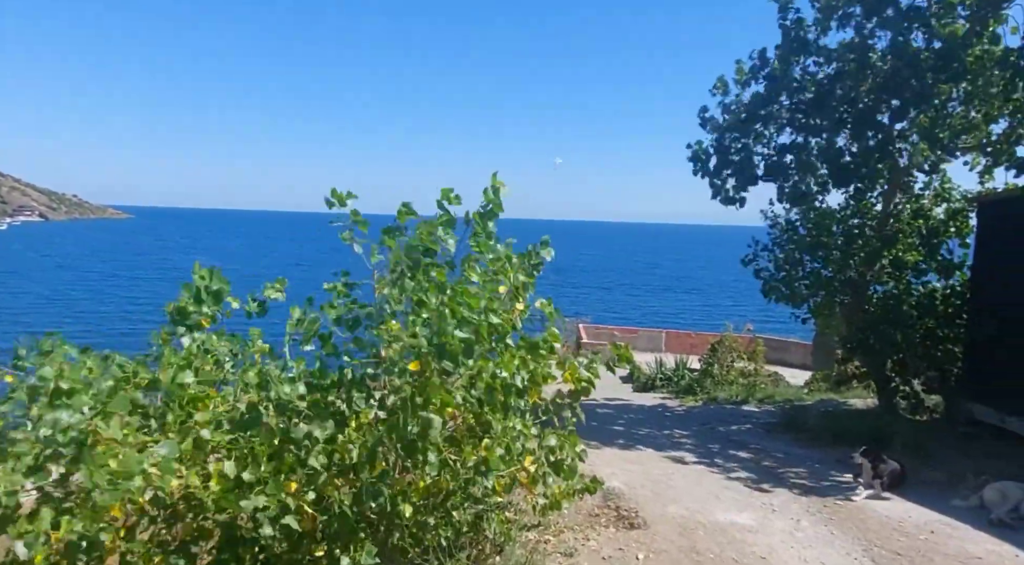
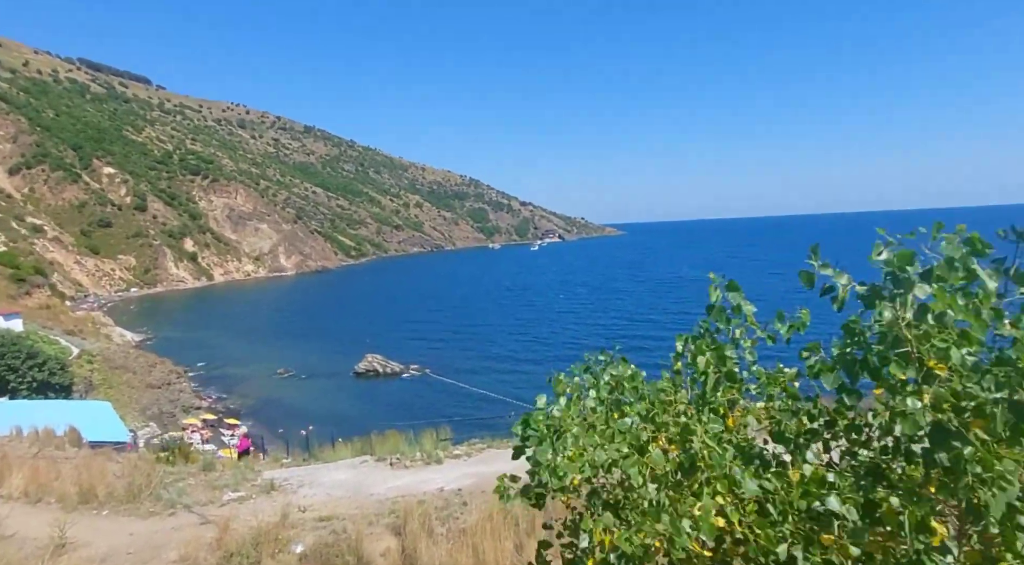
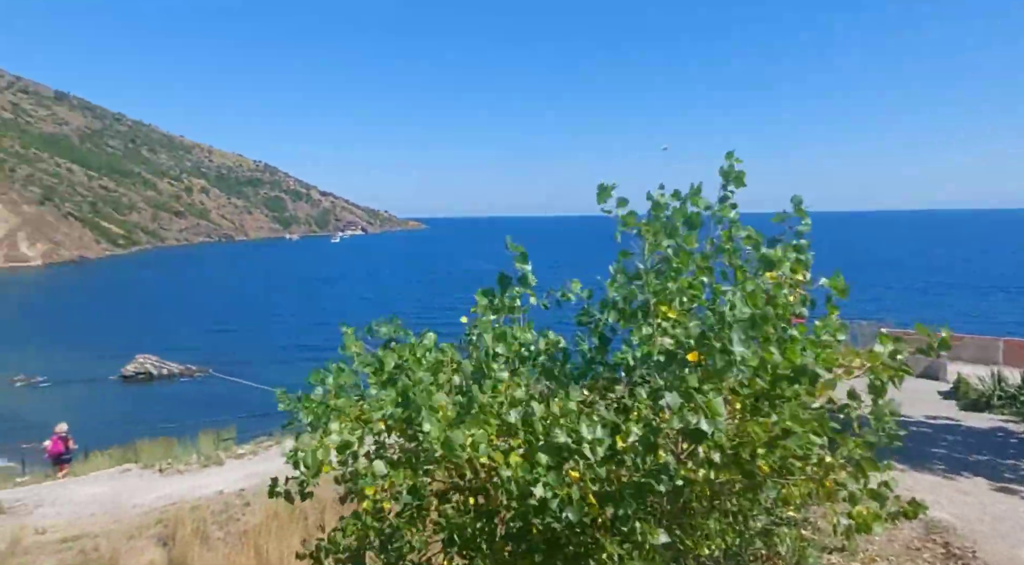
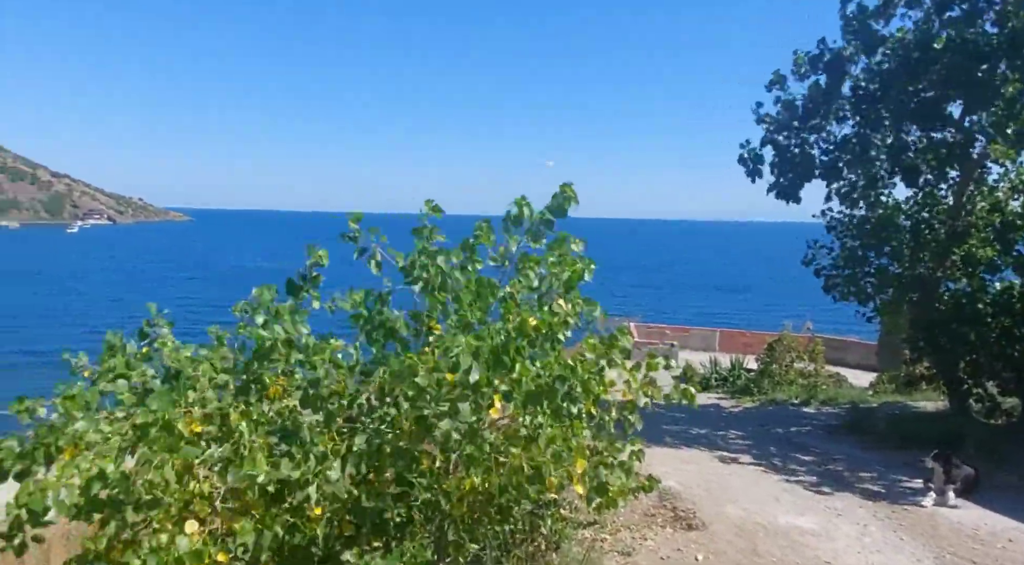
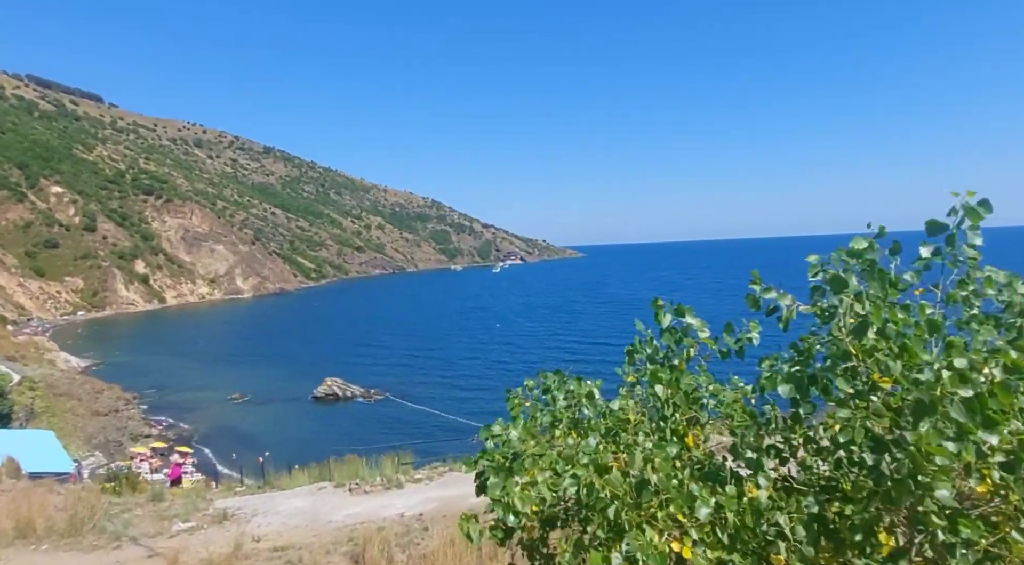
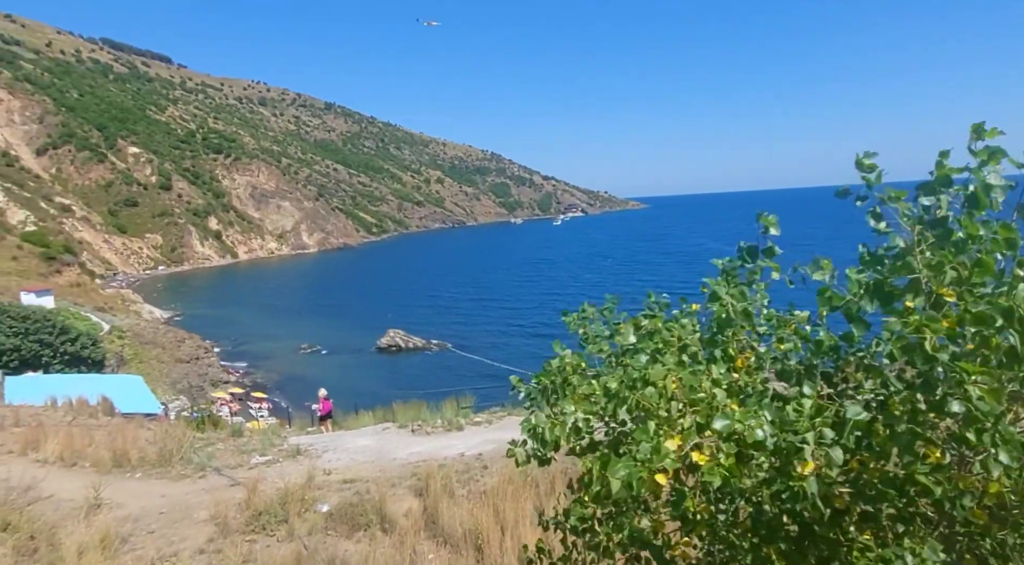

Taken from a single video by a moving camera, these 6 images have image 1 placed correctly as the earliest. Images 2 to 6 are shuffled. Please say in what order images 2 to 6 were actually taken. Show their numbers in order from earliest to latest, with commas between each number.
4, 3, 6, 2, 5
